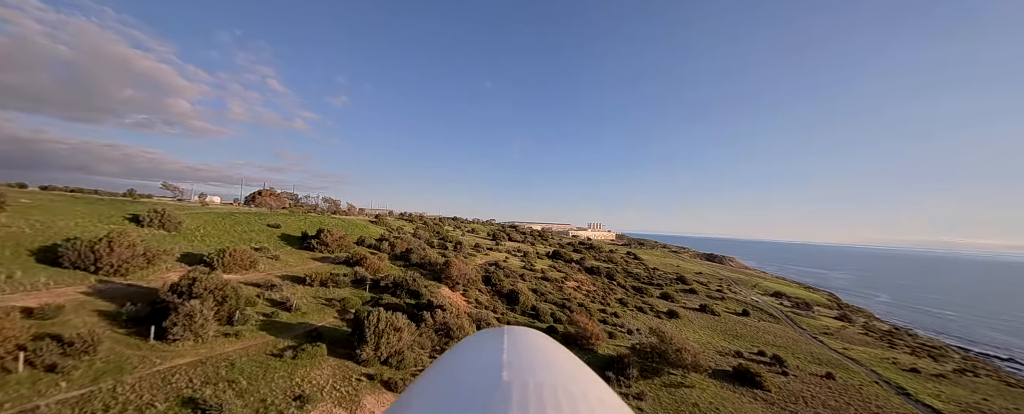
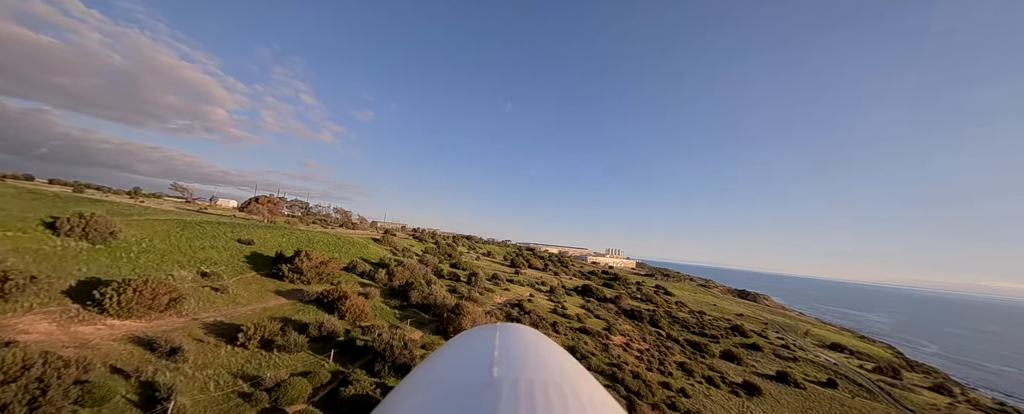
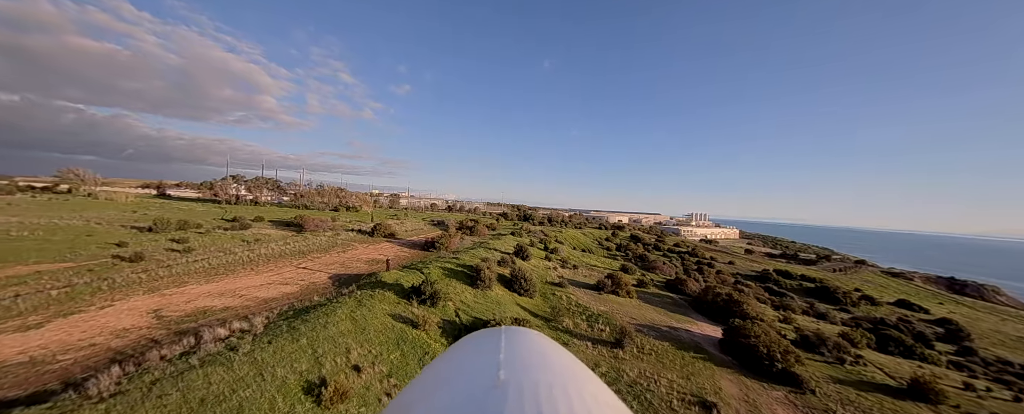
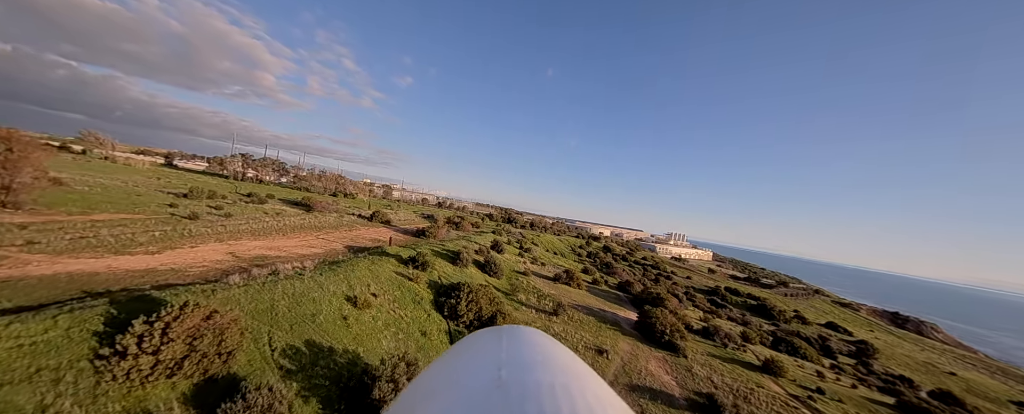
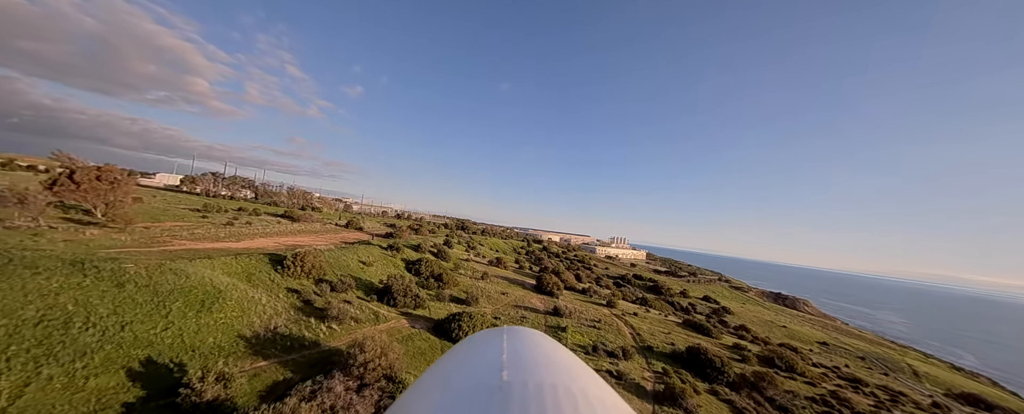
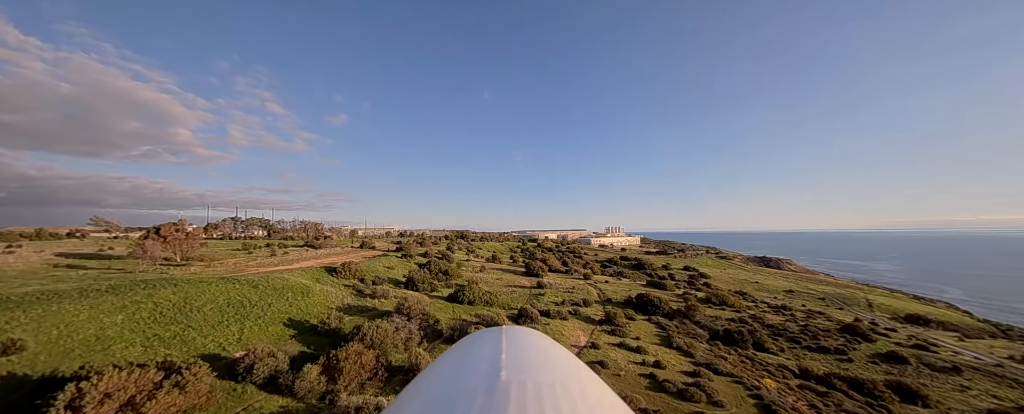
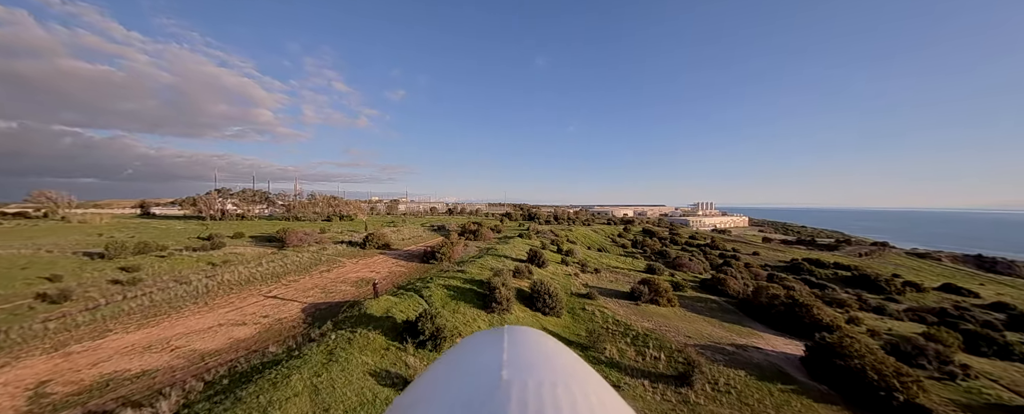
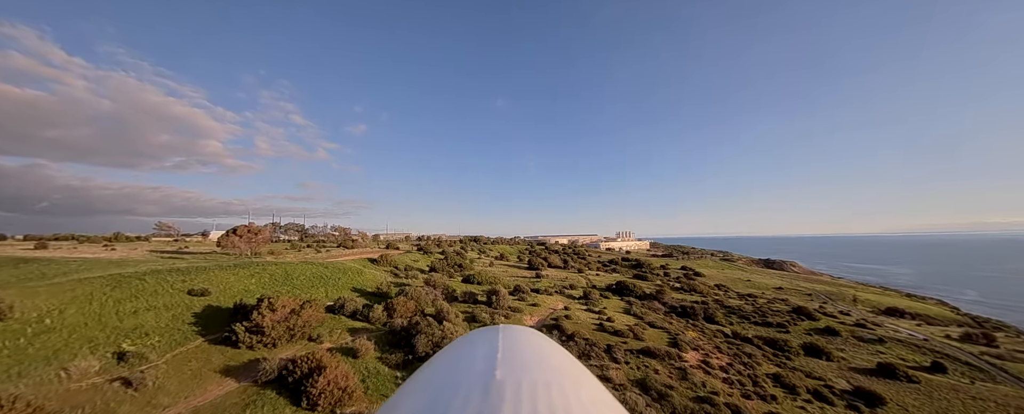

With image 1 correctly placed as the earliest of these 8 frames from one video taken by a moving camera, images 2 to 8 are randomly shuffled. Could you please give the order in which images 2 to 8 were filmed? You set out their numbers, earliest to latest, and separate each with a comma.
2, 8, 6, 5, 4, 3, 7
